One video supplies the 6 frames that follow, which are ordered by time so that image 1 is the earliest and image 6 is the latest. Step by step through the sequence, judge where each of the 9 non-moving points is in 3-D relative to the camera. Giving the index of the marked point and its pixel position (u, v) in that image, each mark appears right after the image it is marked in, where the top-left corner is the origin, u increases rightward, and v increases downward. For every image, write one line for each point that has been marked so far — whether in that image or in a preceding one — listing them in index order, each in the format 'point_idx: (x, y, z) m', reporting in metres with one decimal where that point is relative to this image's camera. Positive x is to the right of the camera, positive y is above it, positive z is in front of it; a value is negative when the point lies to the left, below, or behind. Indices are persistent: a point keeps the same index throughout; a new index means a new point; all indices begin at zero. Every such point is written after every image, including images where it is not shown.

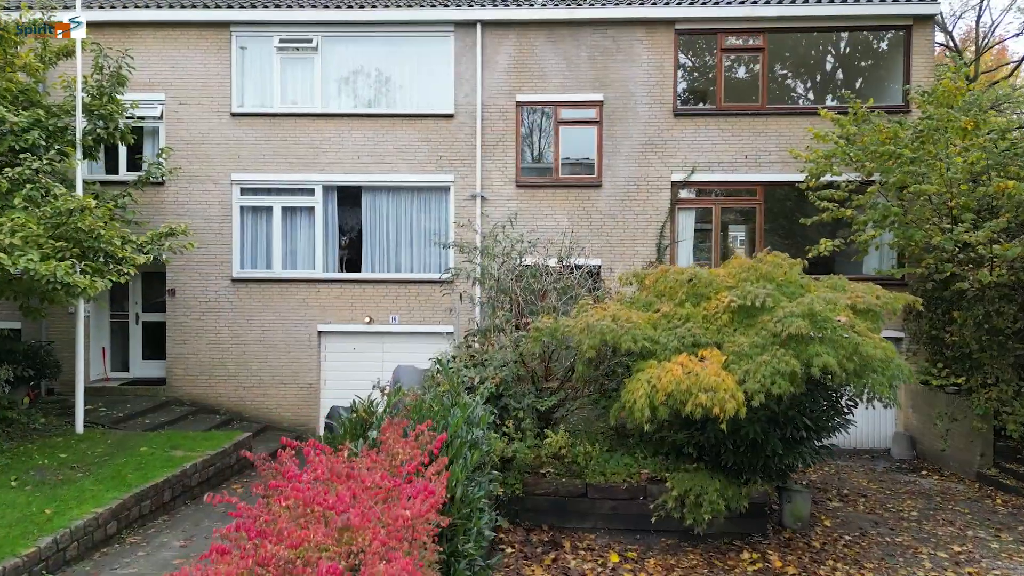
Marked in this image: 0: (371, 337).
0: (-2.2, -0.8, +11.8) m
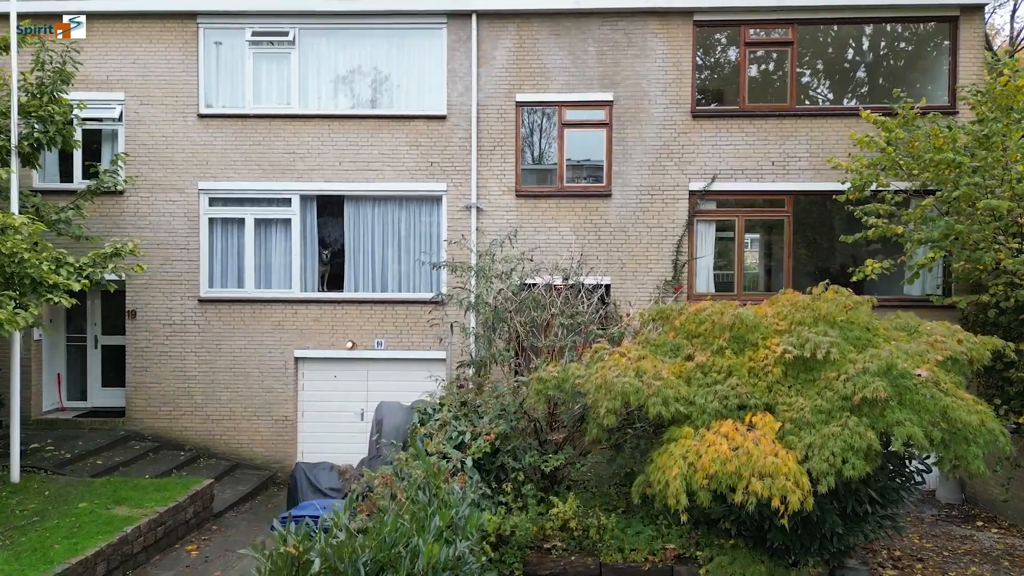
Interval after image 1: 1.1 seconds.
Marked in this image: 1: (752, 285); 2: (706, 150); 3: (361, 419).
0: (-2.2, -1.1, +10.6) m
1: (+3.2, 0.0, +10.3) m
2: (+2.6, +1.8, +10.2) m
3: (-2.1, -1.8, +10.6) m
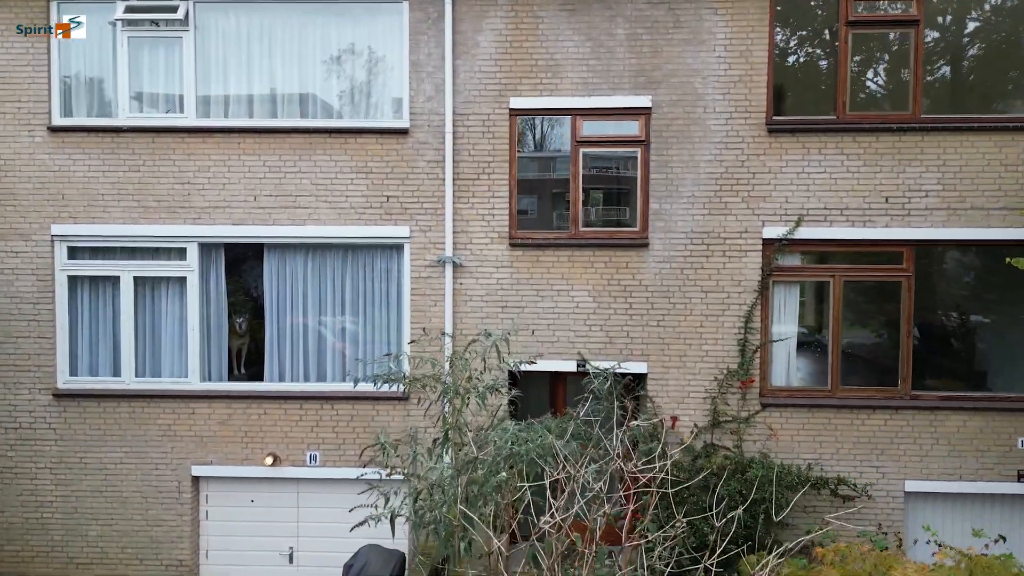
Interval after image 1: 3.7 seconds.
0: (-2.3, -1.9, +7.4) m
1: (+3.2, -0.8, +7.1) m
2: (+2.5, +1.0, +7.0) m
3: (-2.2, -2.7, +7.4) m
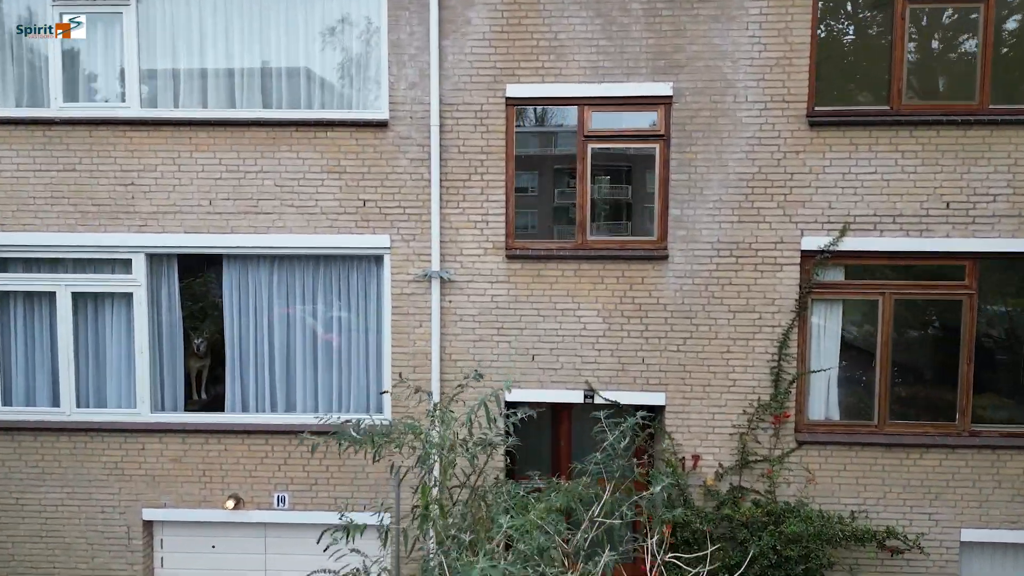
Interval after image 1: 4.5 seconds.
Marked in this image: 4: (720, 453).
0: (-2.3, -2.0, +6.5) m
1: (+3.1, -1.0, +6.2) m
2: (+2.5, +0.8, +5.9) m
3: (-2.2, -2.8, +6.6) m
4: (+1.7, -1.3, +6.1) m
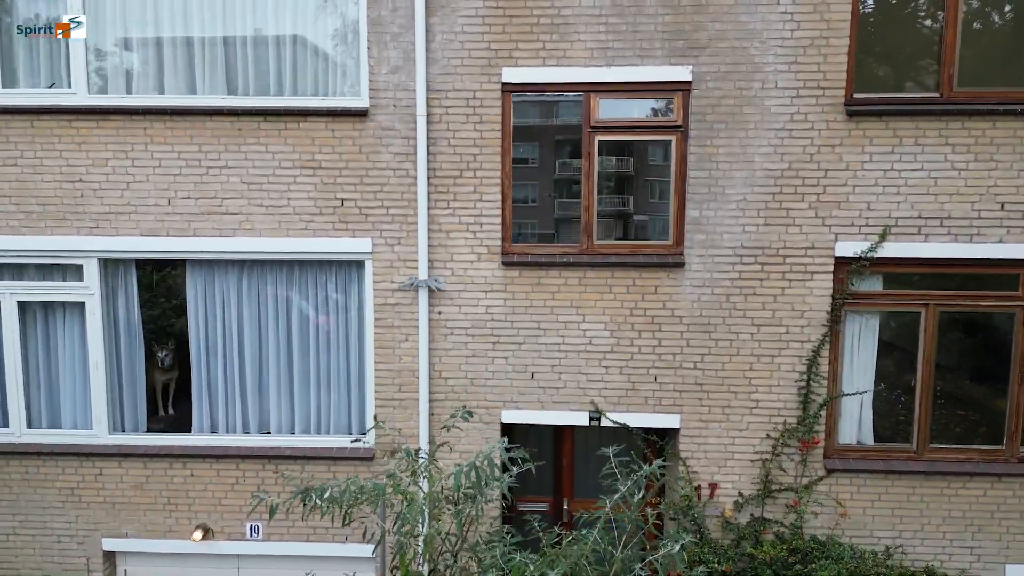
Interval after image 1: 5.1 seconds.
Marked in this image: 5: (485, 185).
0: (-2.3, -2.1, +5.9) m
1: (+3.1, -1.0, +5.5) m
2: (+2.5, +0.7, +5.2) m
3: (-2.2, -2.9, +6.0) m
4: (+1.6, -1.4, +5.5) m
5: (-0.2, +0.7, +5.4) m
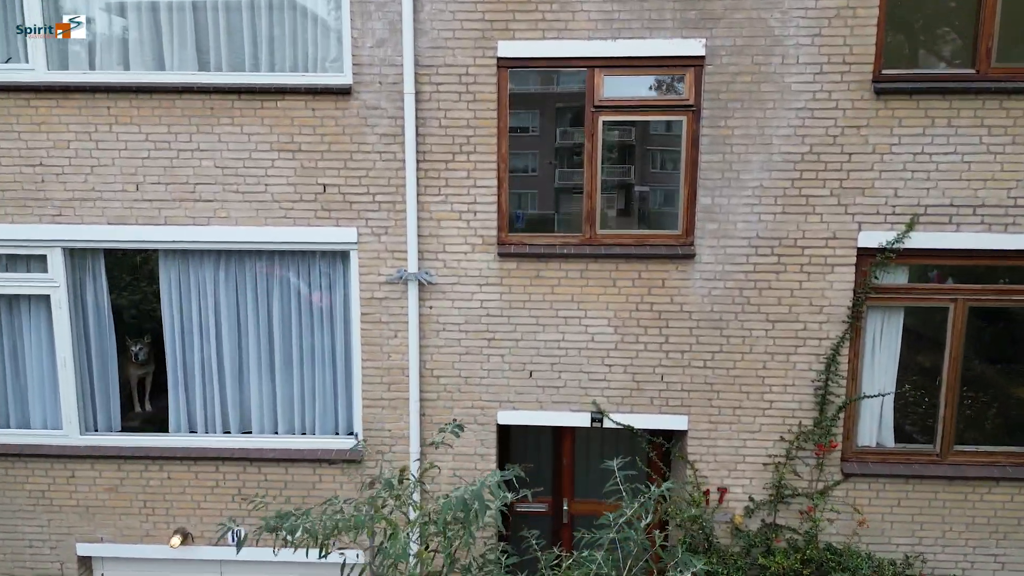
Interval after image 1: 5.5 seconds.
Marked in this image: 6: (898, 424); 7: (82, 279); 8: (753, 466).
0: (-2.3, -2.0, +5.6) m
1: (+3.1, -1.0, +5.2) m
2: (+2.4, +0.8, +4.8) m
3: (-2.2, -2.8, +5.7) m
4: (+1.6, -1.3, +5.2) m
5: (-0.2, +0.8, +5.0) m
6: (+2.6, -0.9, +5.2) m
7: (-3.0, +0.1, +5.4) m
8: (+1.6, -1.2, +5.2) m
